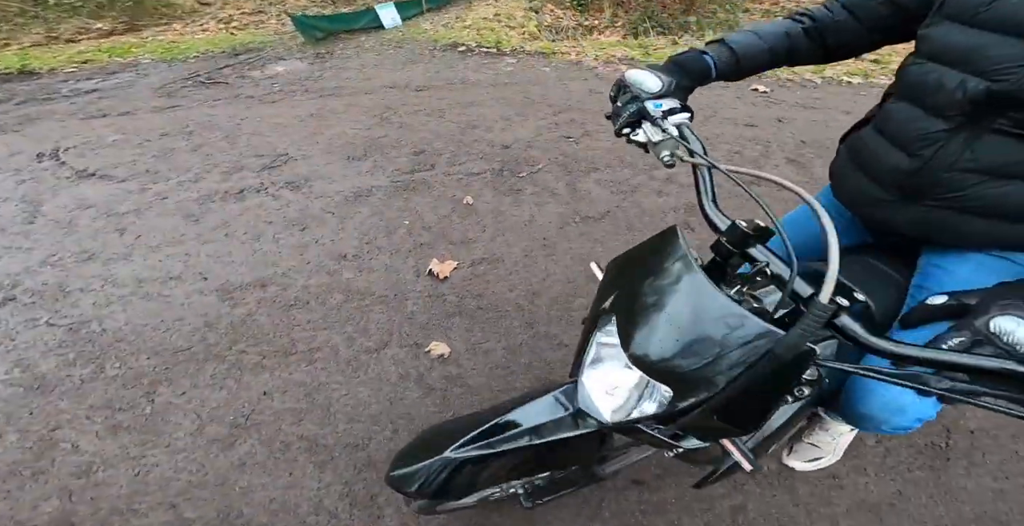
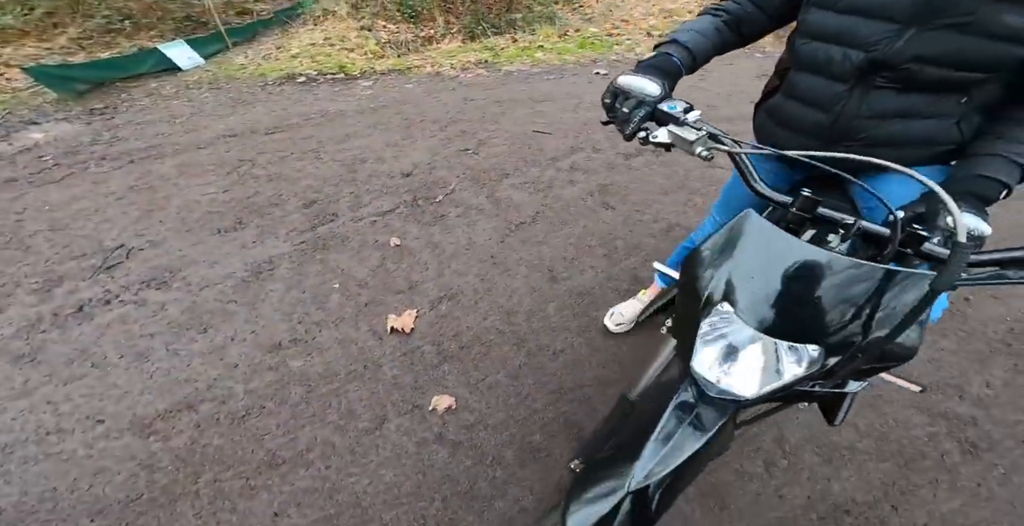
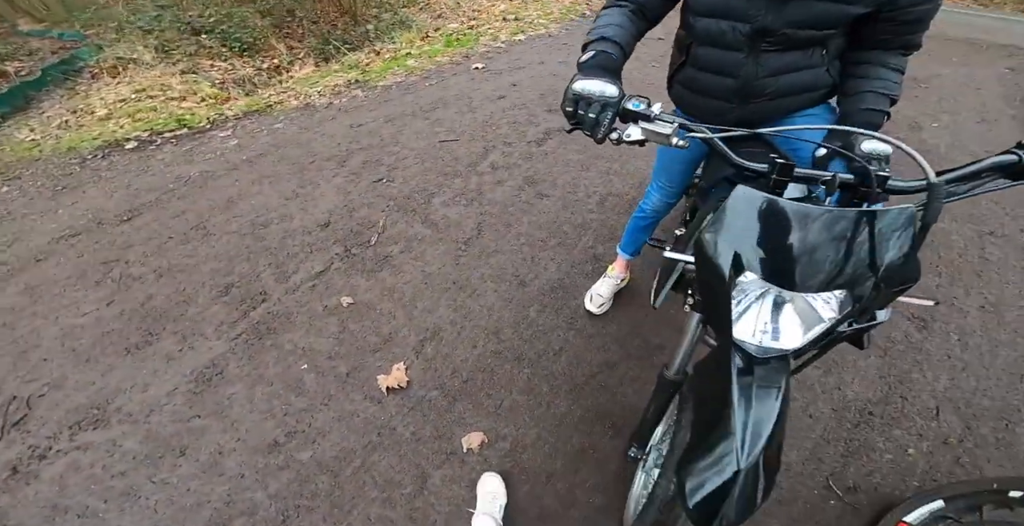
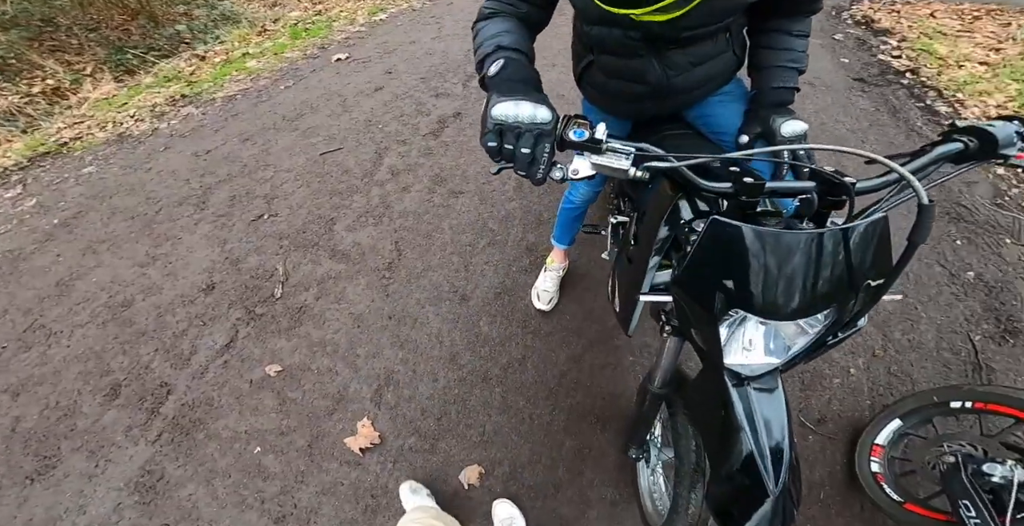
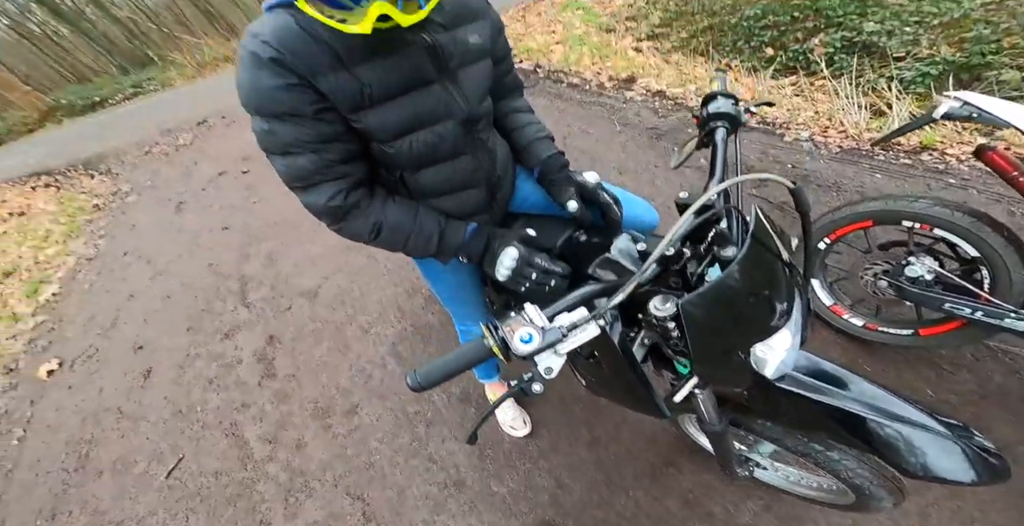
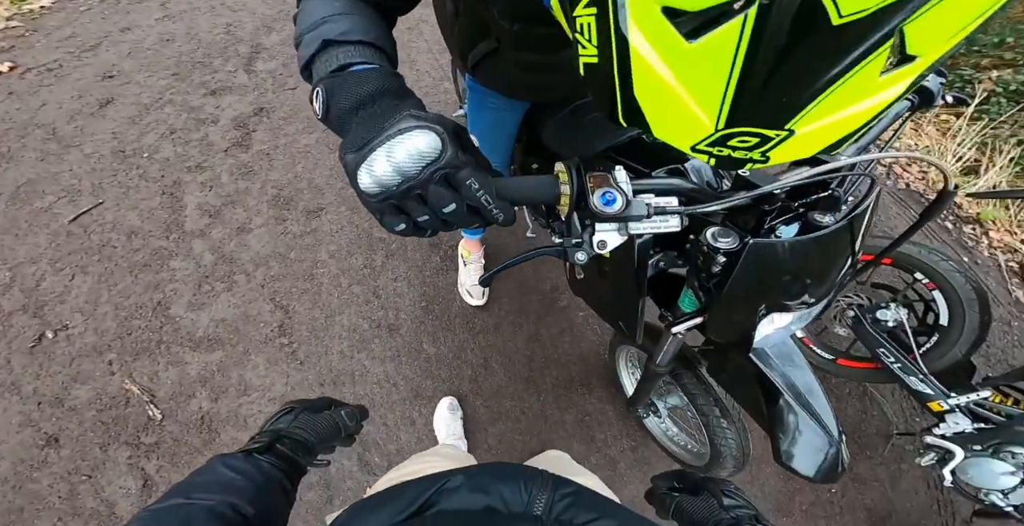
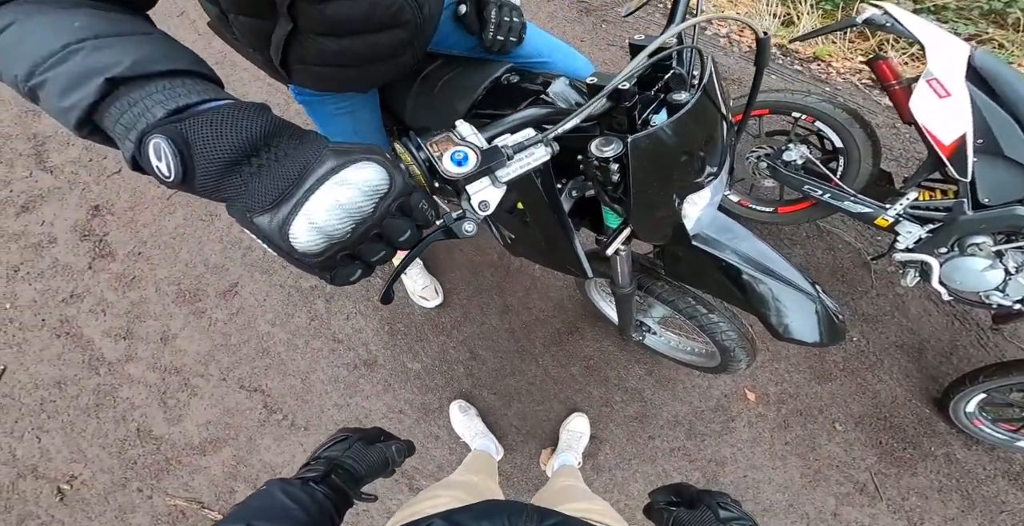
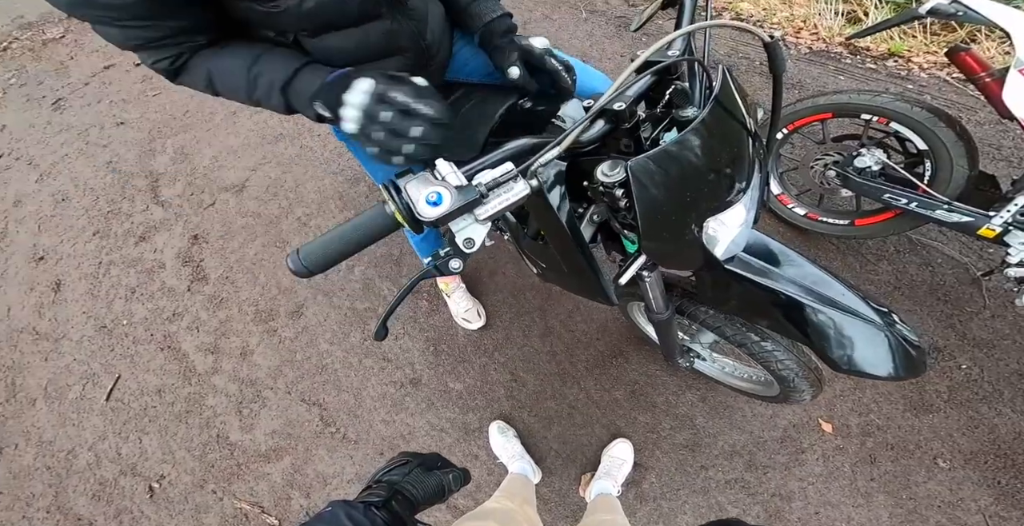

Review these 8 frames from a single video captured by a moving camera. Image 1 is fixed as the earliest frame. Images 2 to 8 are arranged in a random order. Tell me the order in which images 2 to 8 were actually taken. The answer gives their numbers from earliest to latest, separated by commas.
2, 3, 4, 6, 7, 8, 5
